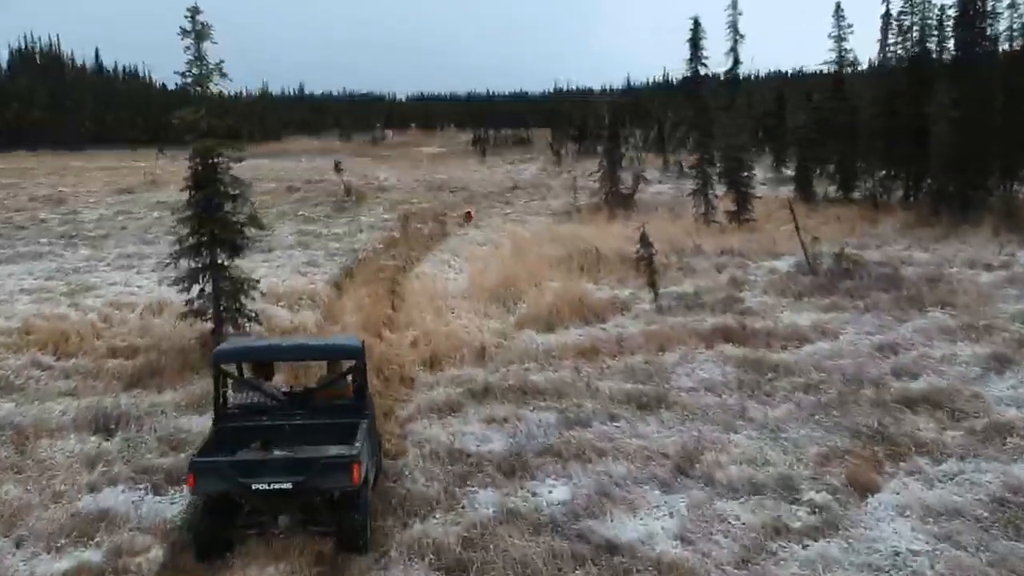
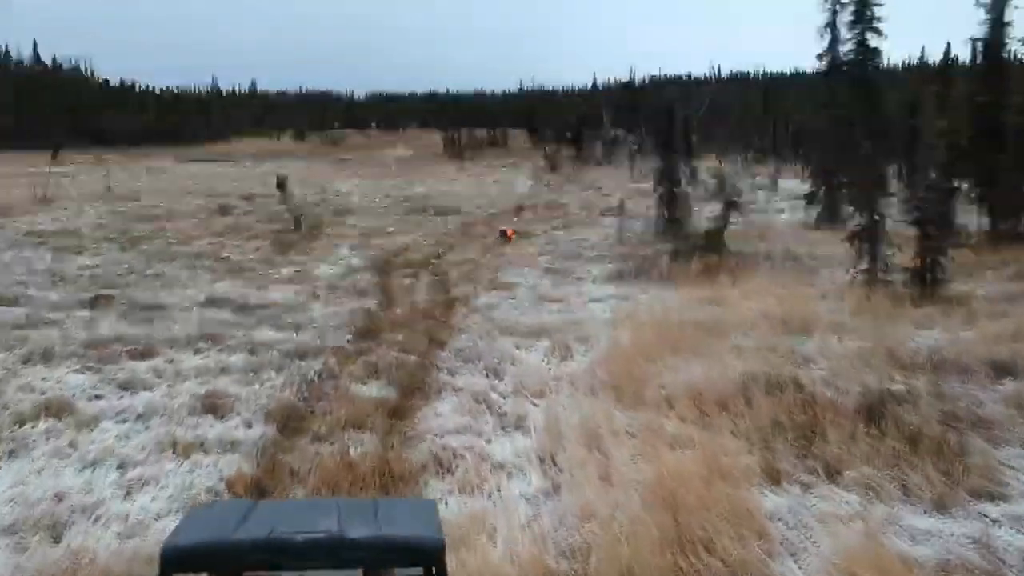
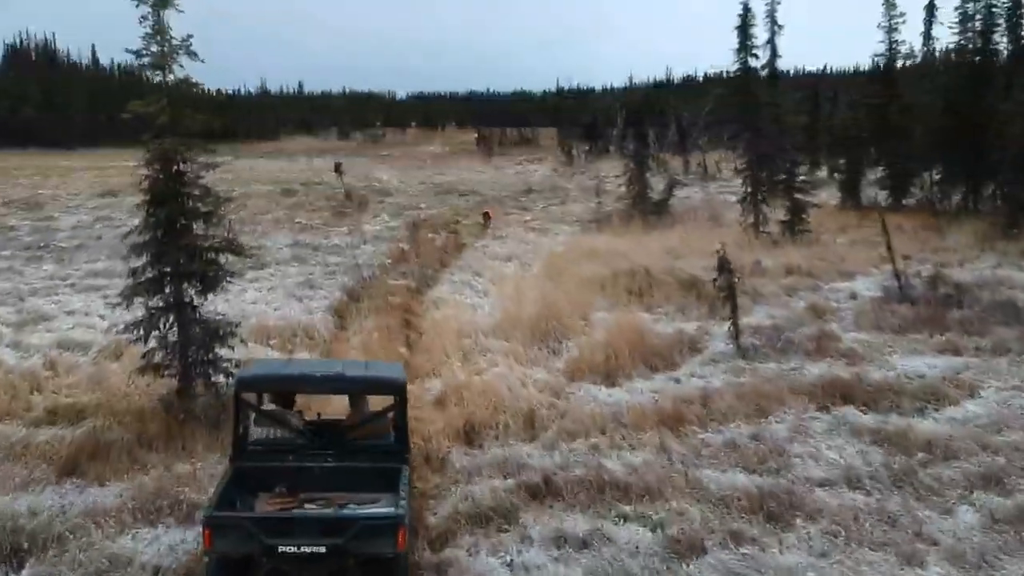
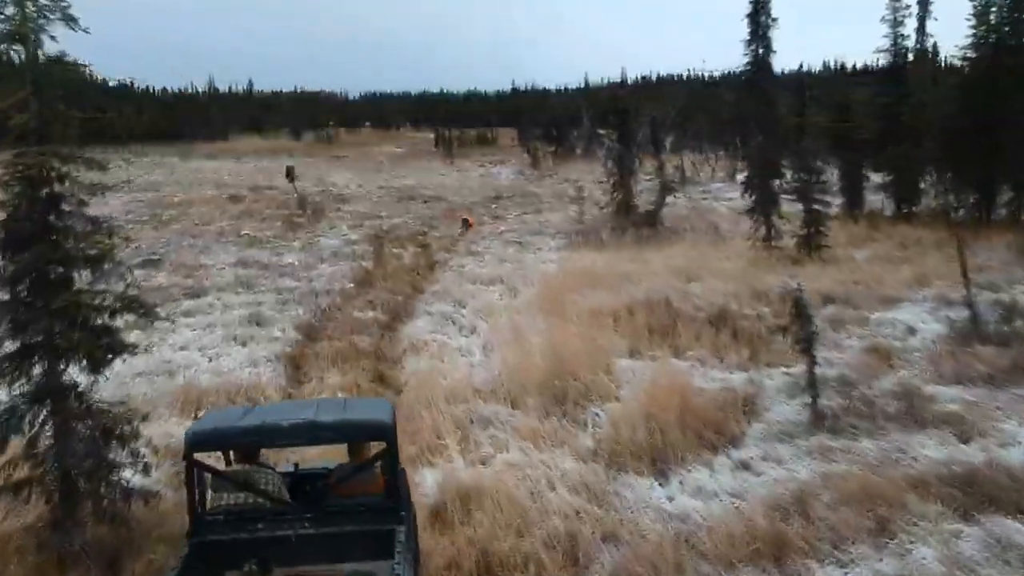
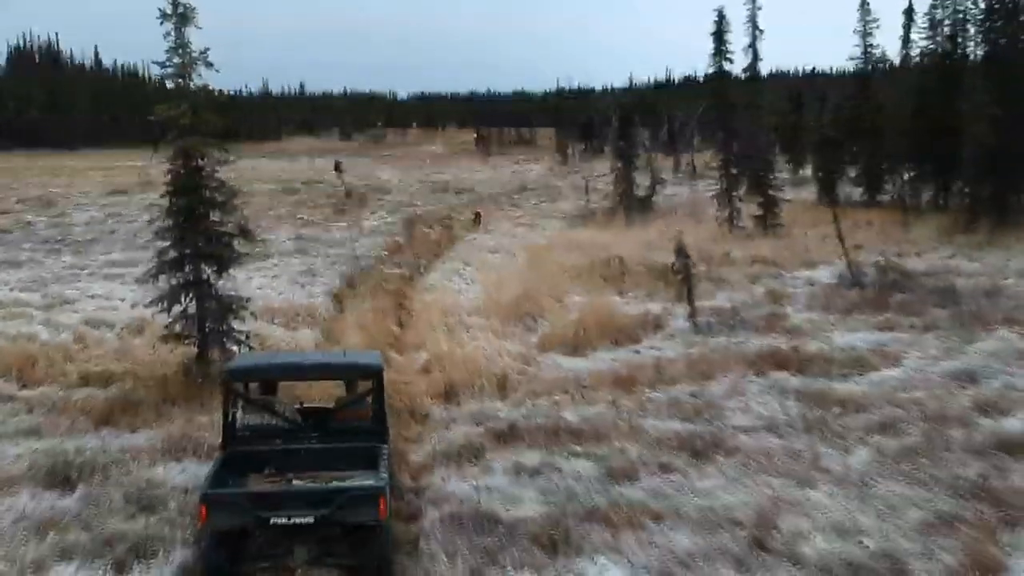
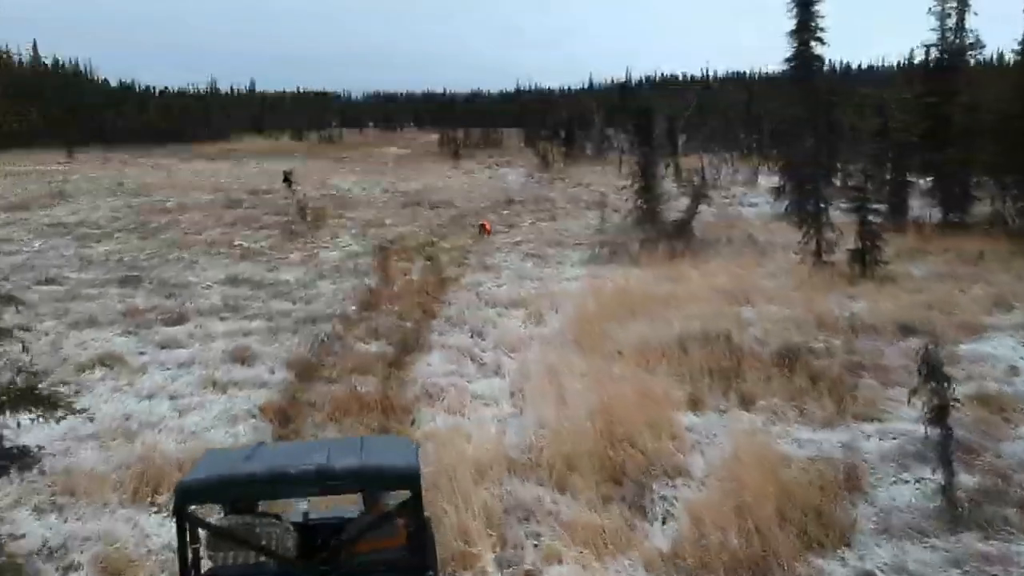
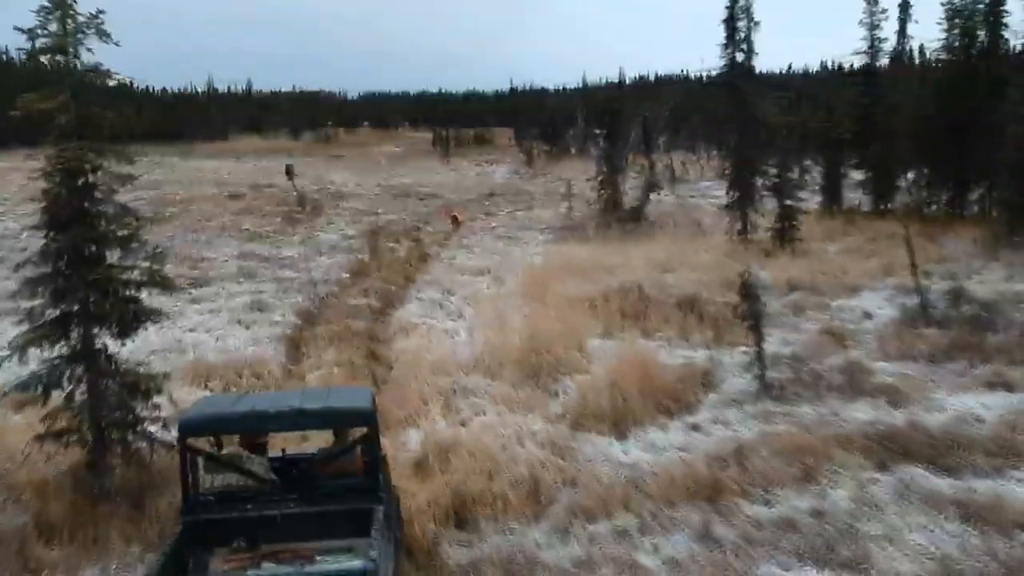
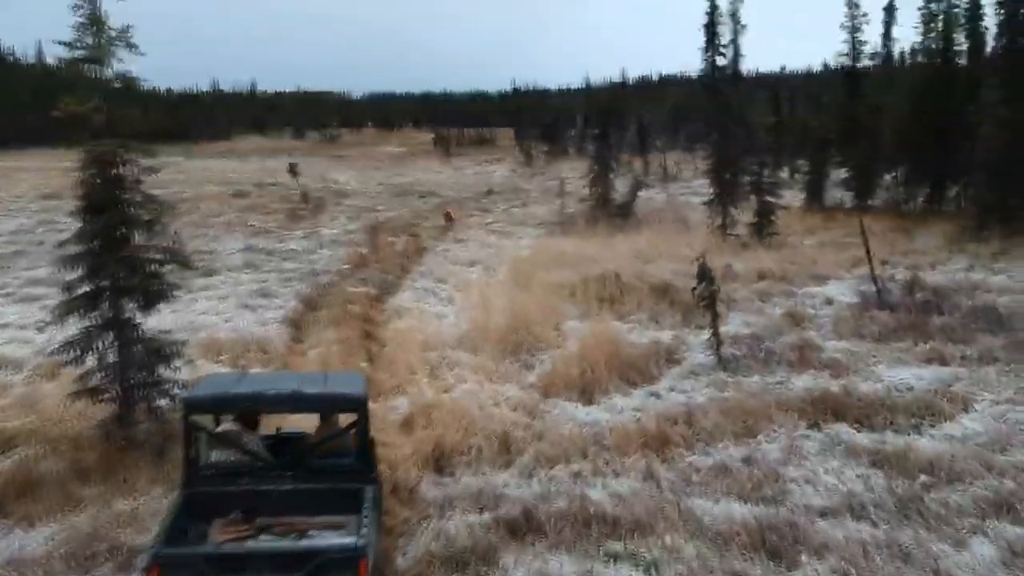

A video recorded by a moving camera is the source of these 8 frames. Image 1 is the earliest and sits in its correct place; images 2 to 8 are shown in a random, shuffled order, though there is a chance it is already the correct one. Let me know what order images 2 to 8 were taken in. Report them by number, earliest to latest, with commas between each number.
5, 3, 8, 7, 4, 6, 2
